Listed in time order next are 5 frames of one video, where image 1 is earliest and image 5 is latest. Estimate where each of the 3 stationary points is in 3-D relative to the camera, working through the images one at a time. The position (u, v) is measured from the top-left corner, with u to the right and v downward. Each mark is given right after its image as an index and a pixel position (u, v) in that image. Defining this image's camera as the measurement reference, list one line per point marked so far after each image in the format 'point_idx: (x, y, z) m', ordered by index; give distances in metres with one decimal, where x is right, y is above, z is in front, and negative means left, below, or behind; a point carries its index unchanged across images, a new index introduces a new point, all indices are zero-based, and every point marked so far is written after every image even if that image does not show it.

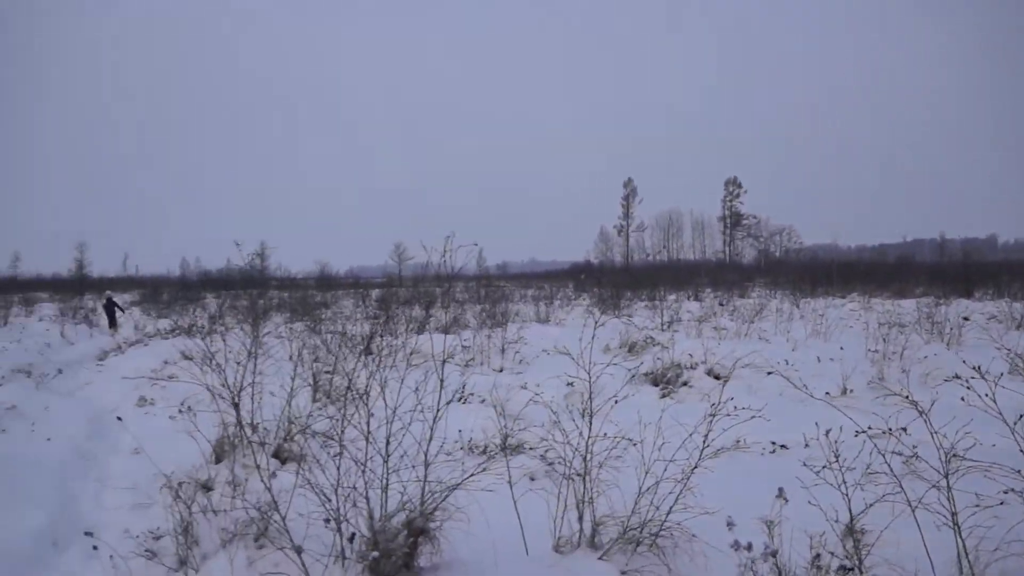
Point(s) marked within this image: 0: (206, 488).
0: (-3.1, -2.1, +5.6) m
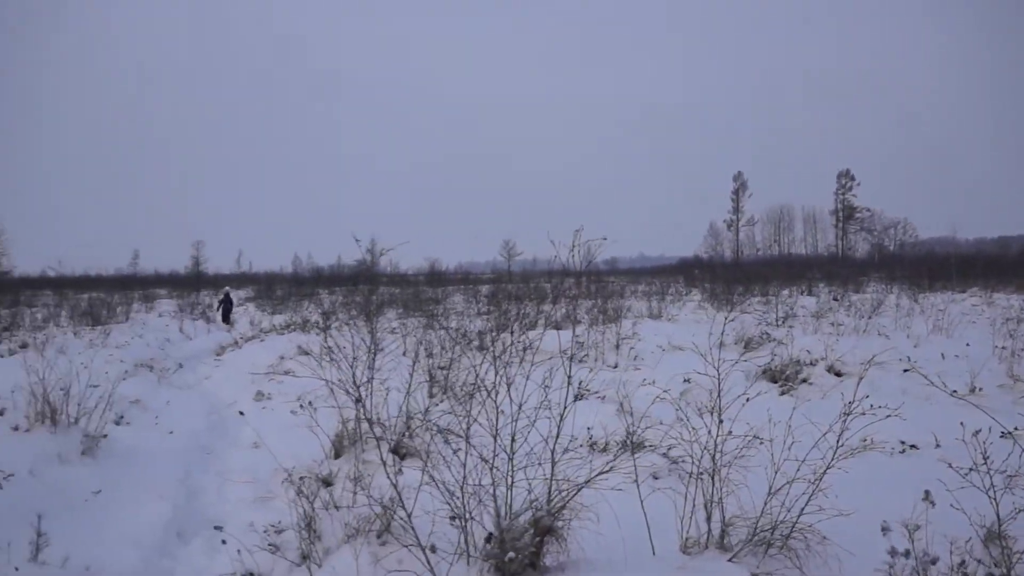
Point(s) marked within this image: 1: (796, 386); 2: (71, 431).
0: (-1.8, -2.0, +5.6) m
1: (+3.7, -1.2, +7.0) m
2: (-5.1, -1.7, +6.6) m
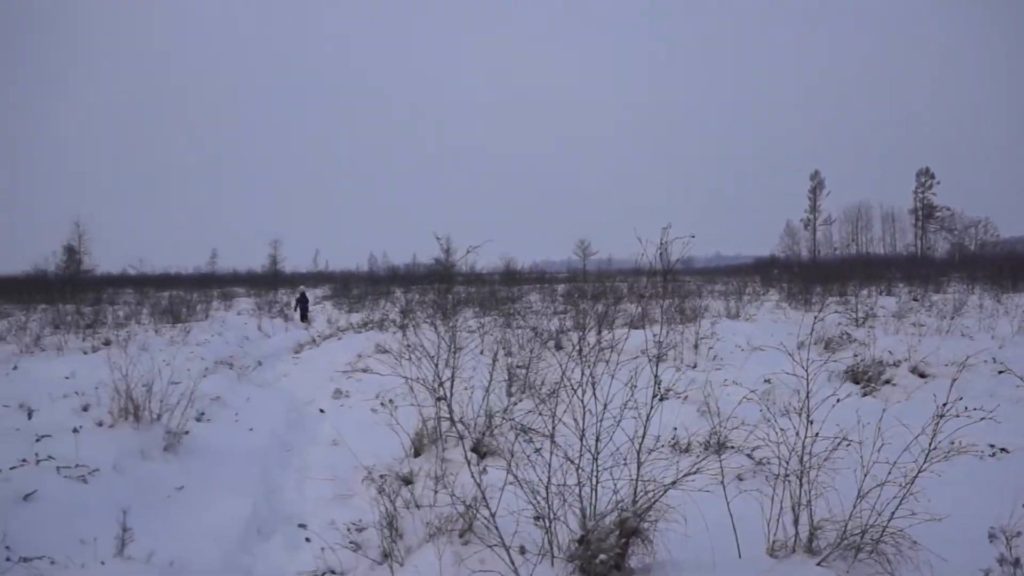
0: (-1.0, -2.0, +5.6) m
1: (+4.6, -1.2, +6.8) m
2: (-4.2, -1.7, +6.6) m
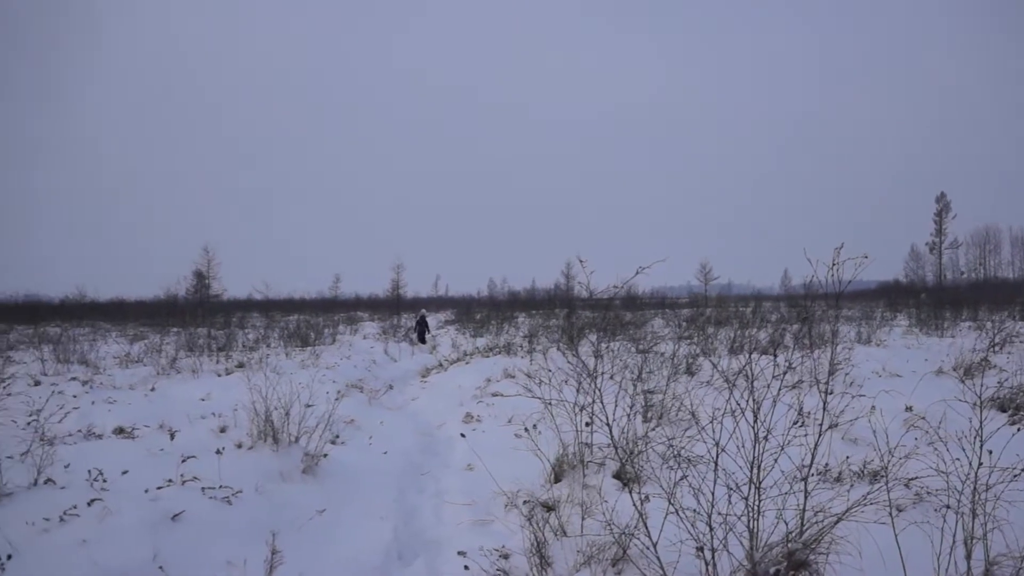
0: (+0.4, -2.3, +5.6) m
1: (+6.0, -1.5, +6.7) m
2: (-2.8, -1.9, +6.8) m
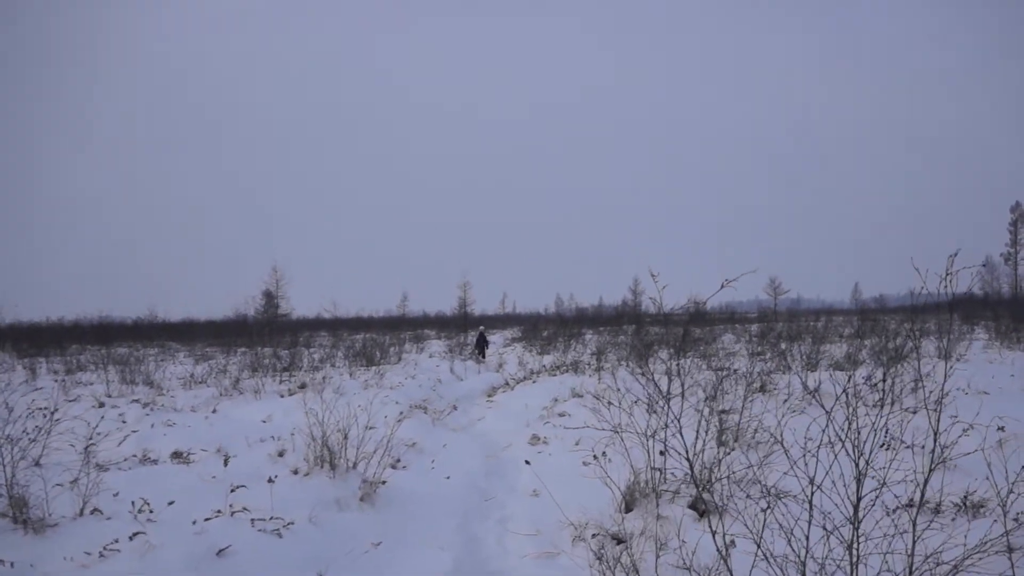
0: (+1.2, -2.4, +5.5) m
1: (+6.8, -1.7, +6.4) m
2: (-2.0, -2.2, +6.8) m
